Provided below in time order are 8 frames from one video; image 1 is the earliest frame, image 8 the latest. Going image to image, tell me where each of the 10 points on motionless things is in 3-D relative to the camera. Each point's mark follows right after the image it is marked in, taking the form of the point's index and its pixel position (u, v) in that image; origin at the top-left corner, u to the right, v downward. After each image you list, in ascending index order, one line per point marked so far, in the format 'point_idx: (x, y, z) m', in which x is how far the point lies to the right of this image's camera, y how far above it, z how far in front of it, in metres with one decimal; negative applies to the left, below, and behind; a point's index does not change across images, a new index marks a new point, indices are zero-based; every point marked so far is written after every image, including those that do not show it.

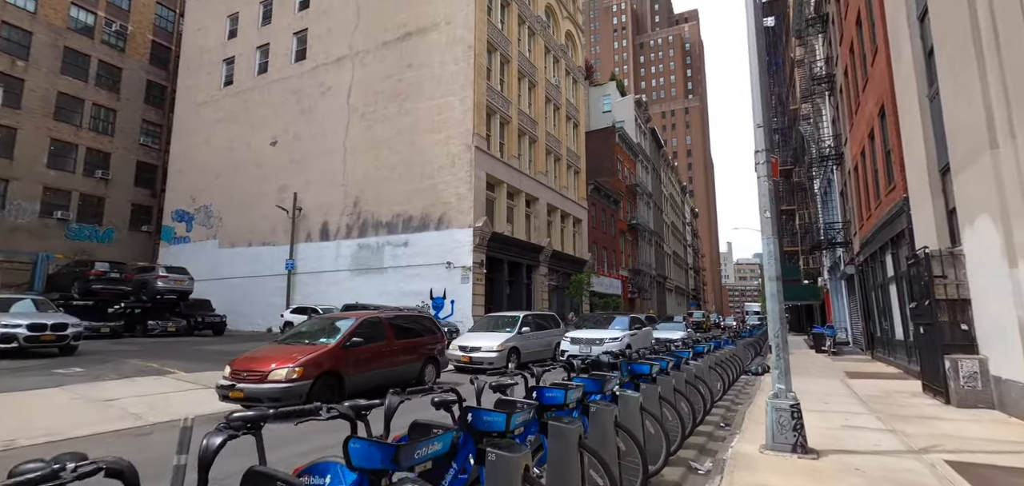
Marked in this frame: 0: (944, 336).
0: (+7.0, -1.5, +8.5) m
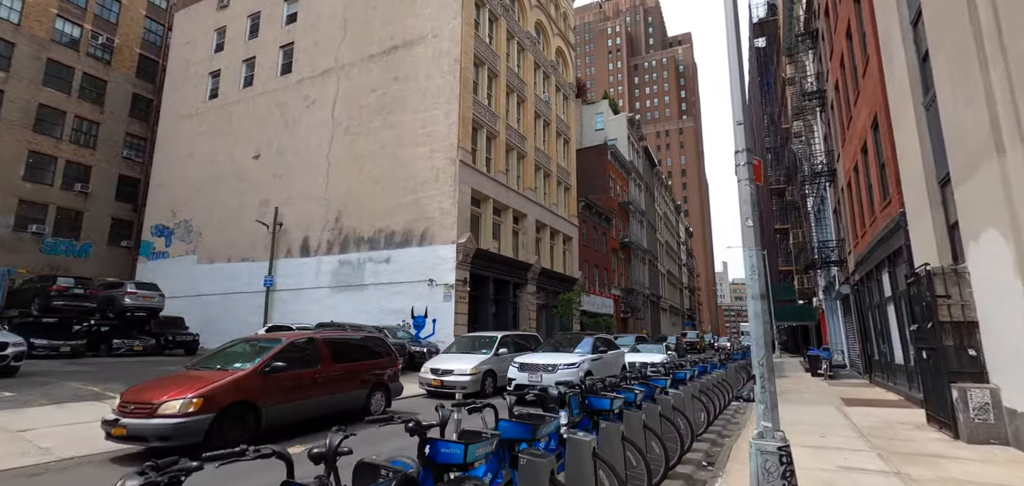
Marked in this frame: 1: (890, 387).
0: (+6.4, -1.8, +7.8) m
1: (+9.8, -3.8, +13.8) m
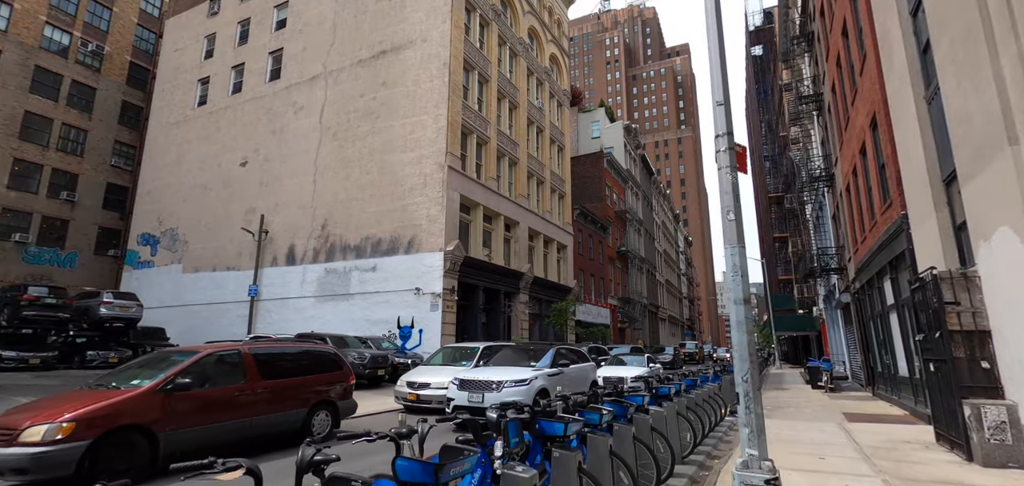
0: (+6.0, -1.8, +7.1) m
1: (+9.4, -3.9, +13.1) m
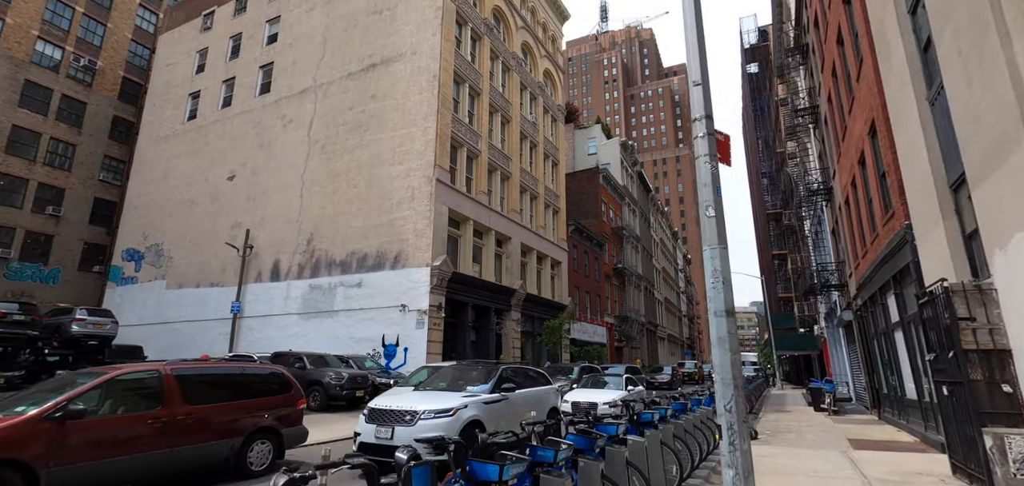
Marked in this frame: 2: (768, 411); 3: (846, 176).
0: (+5.6, -1.9, +6.4) m
1: (+9.0, -4.2, +12.3) m
2: (+8.8, -5.7, +18.2) m
3: (+9.9, +2.0, +15.8) m
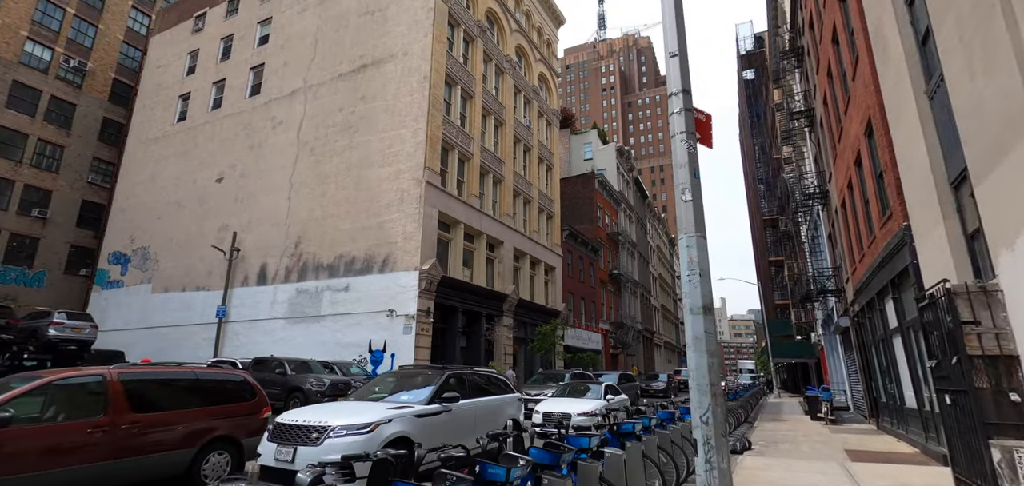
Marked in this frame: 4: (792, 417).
0: (+5.3, -1.9, +5.9) m
1: (+8.6, -4.3, +11.9) m
2: (+8.4, -5.9, +17.8) m
3: (+9.5, +1.9, +15.4) m
4: (+9.5, -6.0, +18.2) m
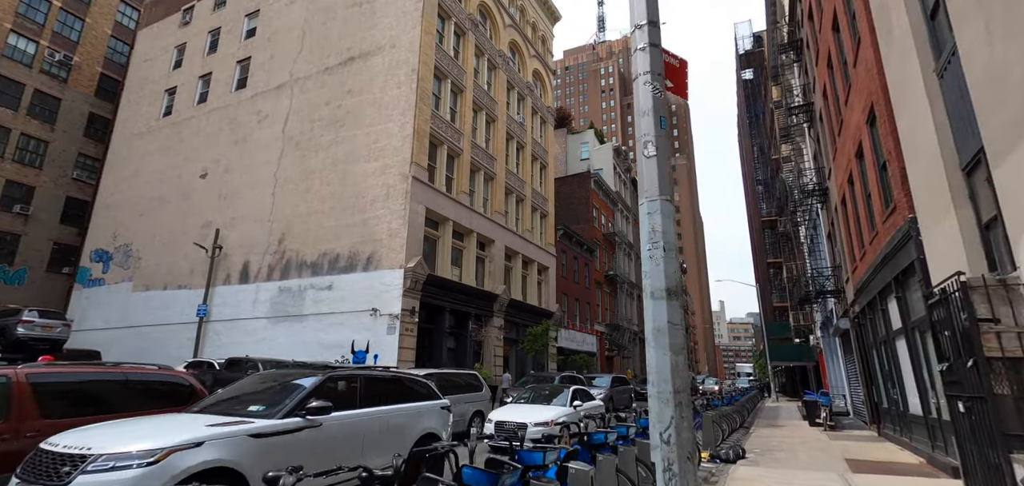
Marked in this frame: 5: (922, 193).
0: (+4.8, -1.7, +5.2) m
1: (+8.2, -4.2, +11.2) m
2: (+7.9, -5.8, +17.1) m
3: (+9.1, +1.9, +14.7) m
4: (+9.1, -5.9, +17.5) m
5: (+5.9, +0.7, +7.5) m
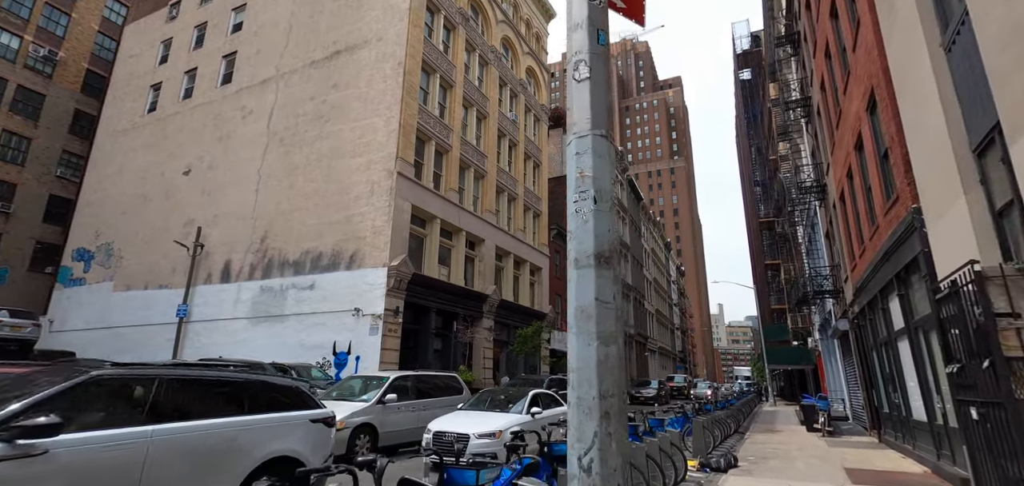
0: (+4.4, -1.6, +4.6) m
1: (+7.8, -4.1, +10.5) m
2: (+7.5, -5.8, +16.4) m
3: (+8.7, +2.0, +14.1) m
4: (+8.6, -5.8, +16.8) m
5: (+5.5, +0.8, +6.9) m
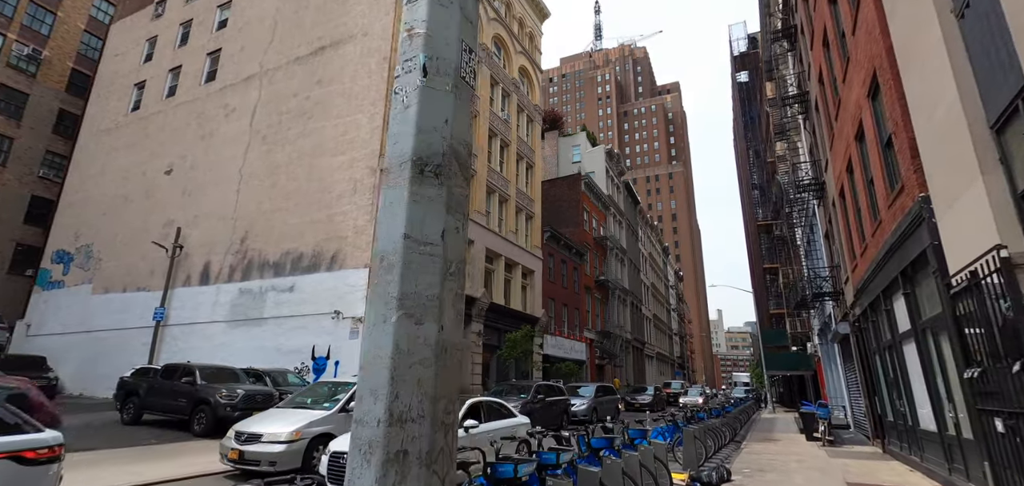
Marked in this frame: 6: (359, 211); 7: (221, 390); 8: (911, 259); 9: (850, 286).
0: (+4.0, -1.5, +3.8) m
1: (+7.3, -4.0, +9.7) m
2: (+7.0, -5.7, +15.6) m
3: (+8.3, +2.0, +13.4) m
4: (+8.2, -5.8, +16.1) m
5: (+5.1, +1.0, +6.2) m
6: (-5.5, +1.2, +19.3) m
7: (-7.0, -3.5, +13.0) m
8: (+6.1, -0.2, +8.1) m
9: (+9.5, -1.2, +15.1) m
